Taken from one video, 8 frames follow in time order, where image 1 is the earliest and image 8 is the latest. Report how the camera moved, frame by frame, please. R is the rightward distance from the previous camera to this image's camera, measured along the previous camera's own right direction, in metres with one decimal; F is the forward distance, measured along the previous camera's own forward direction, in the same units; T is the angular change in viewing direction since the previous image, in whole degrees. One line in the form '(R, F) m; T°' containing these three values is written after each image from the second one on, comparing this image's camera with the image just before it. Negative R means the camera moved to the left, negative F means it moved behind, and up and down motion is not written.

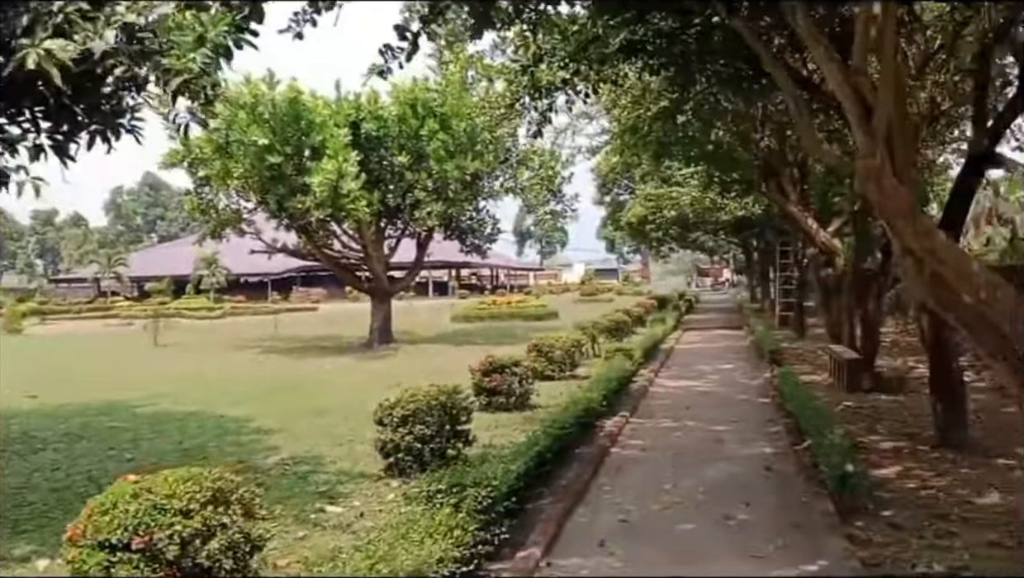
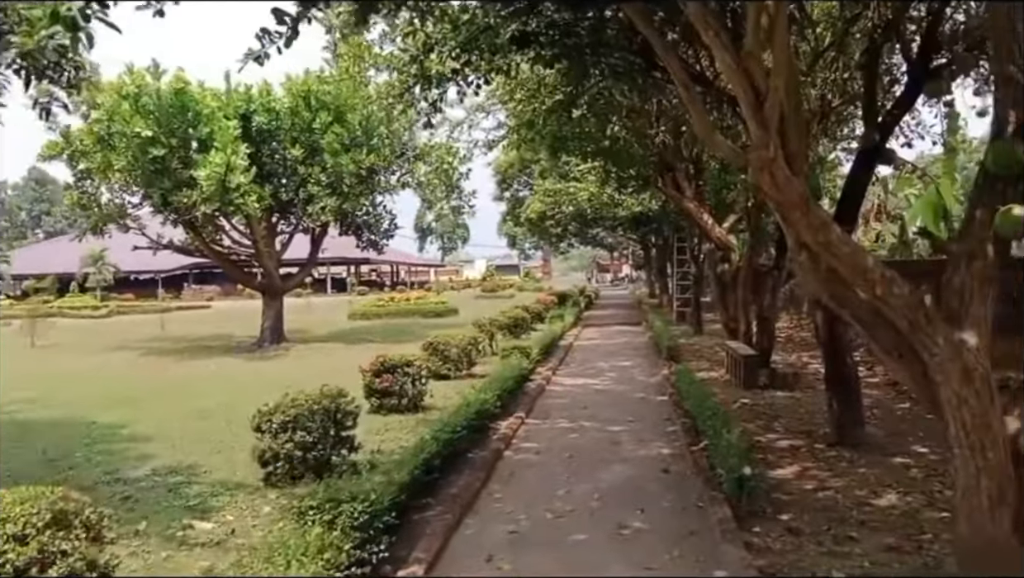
(+0.1, +0.3) m; +5°
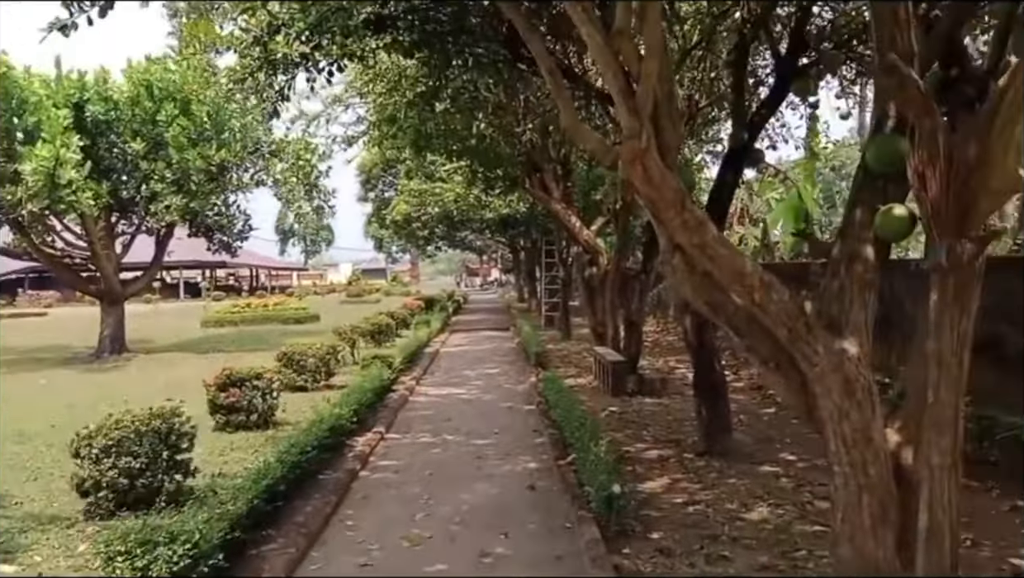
(+0.1, +0.4) m; +7°
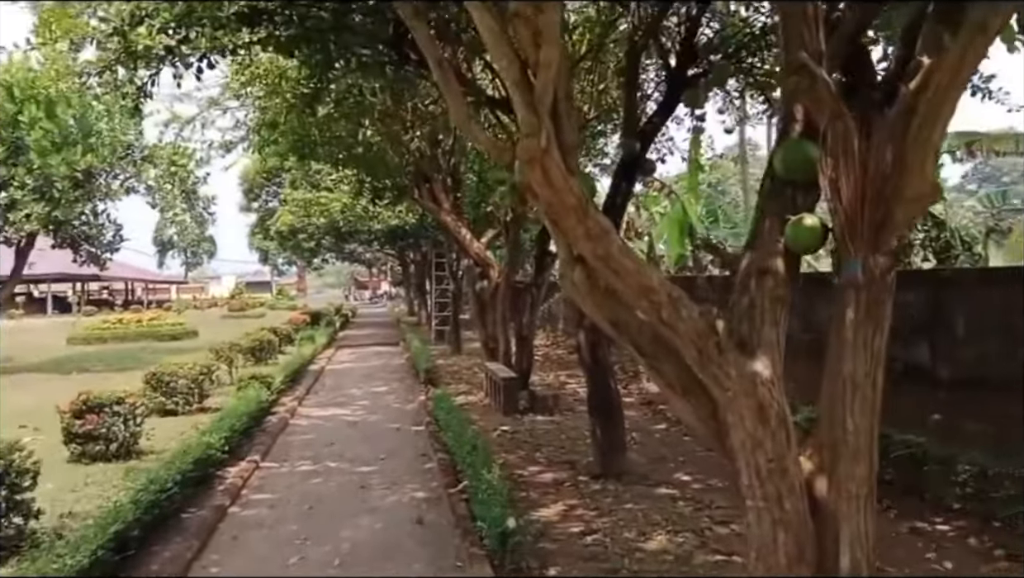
(0.0, +0.4) m; +6°
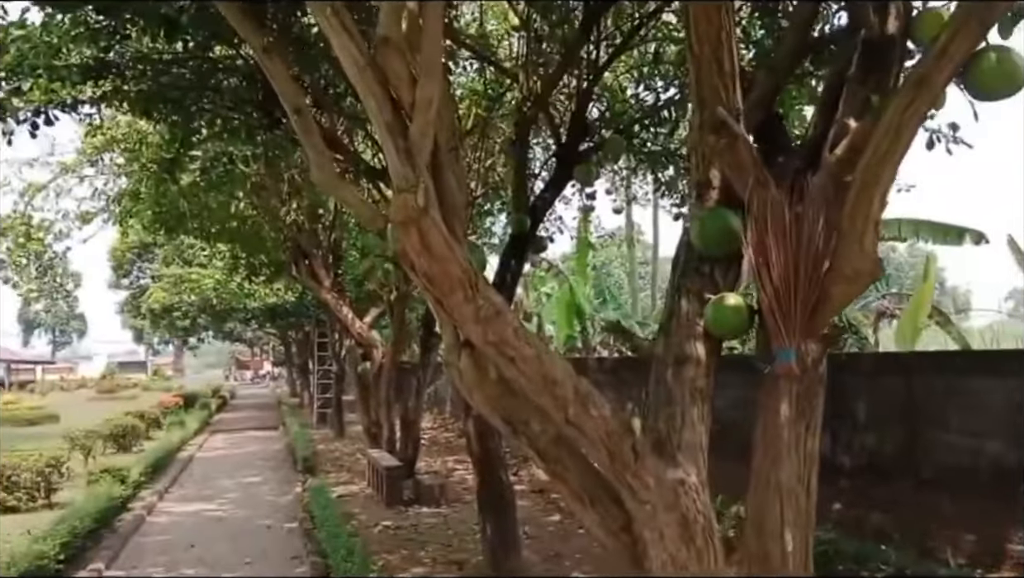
(0.0, +0.6) m; +6°
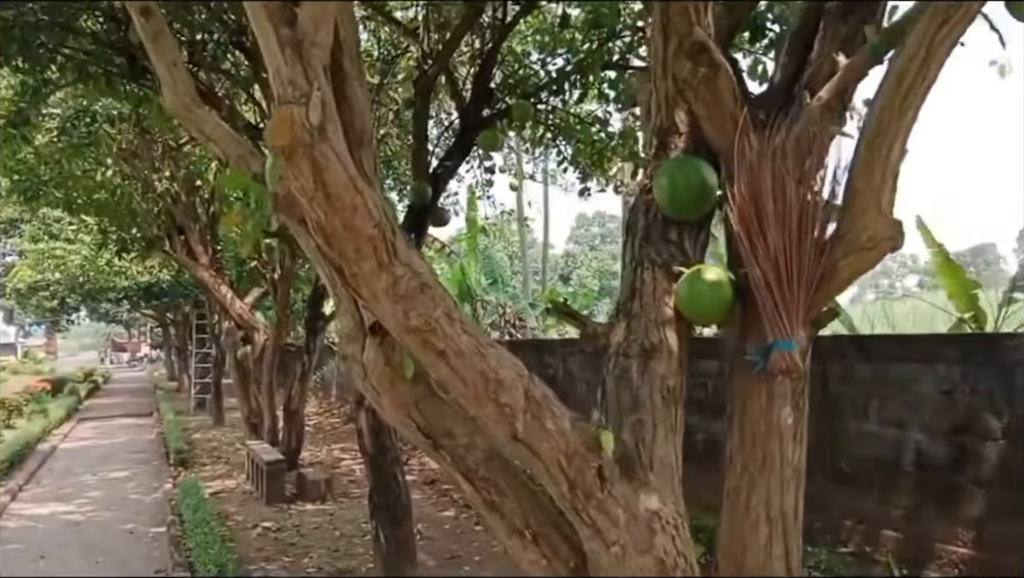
(-0.1, +0.8) m; +6°
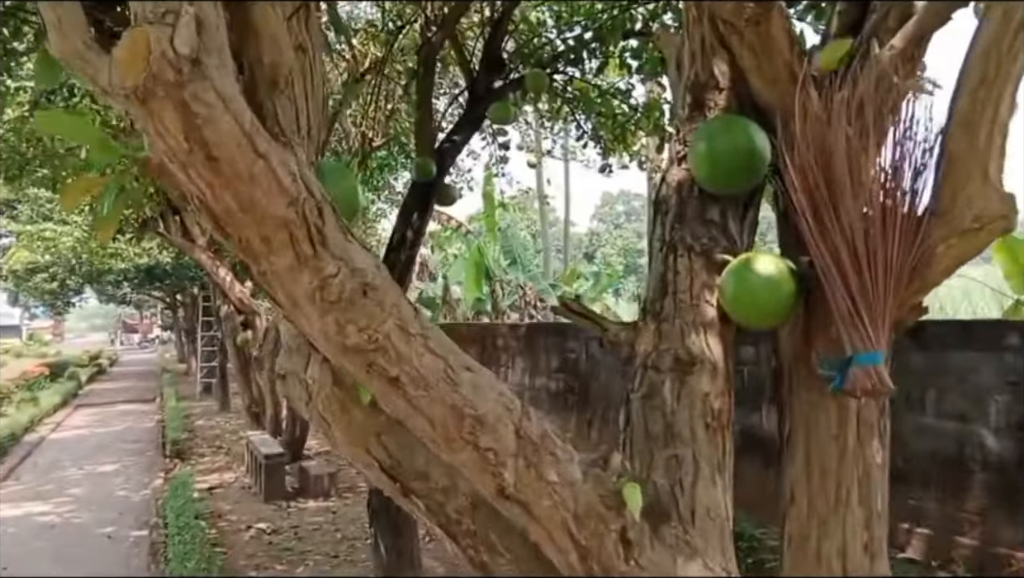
(0.0, +0.6) m; -1°
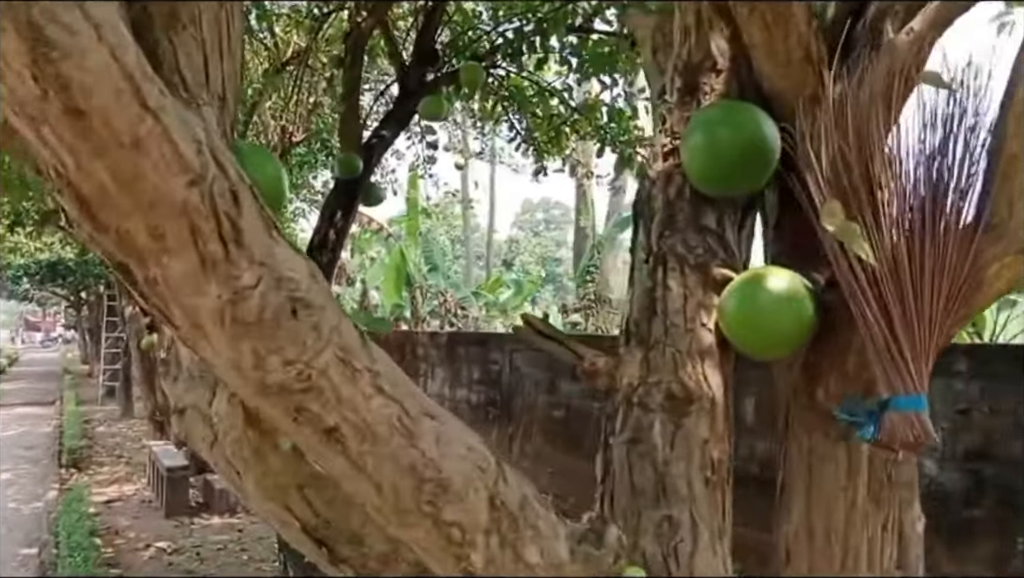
(-0.1, +0.4) m; +4°
